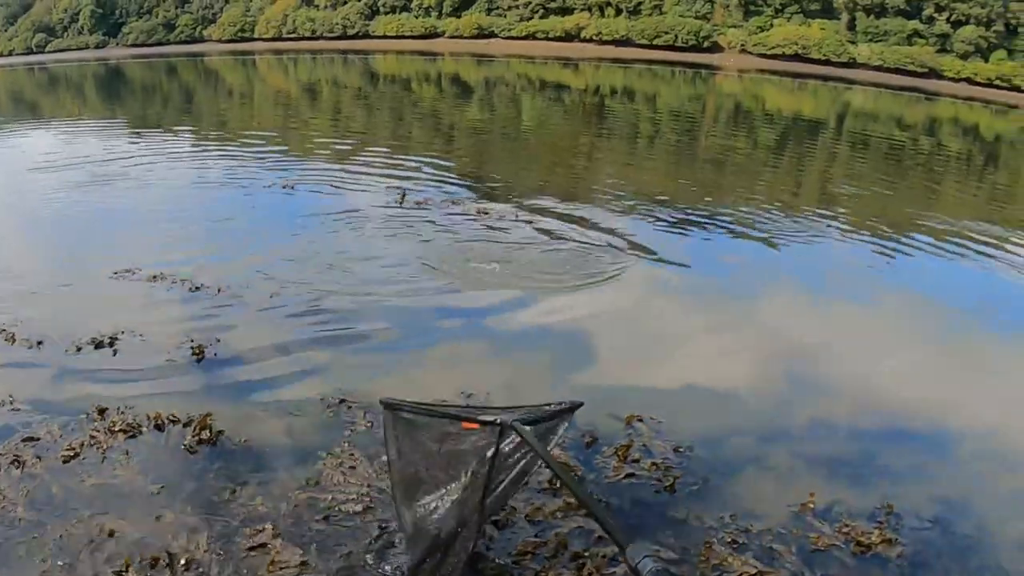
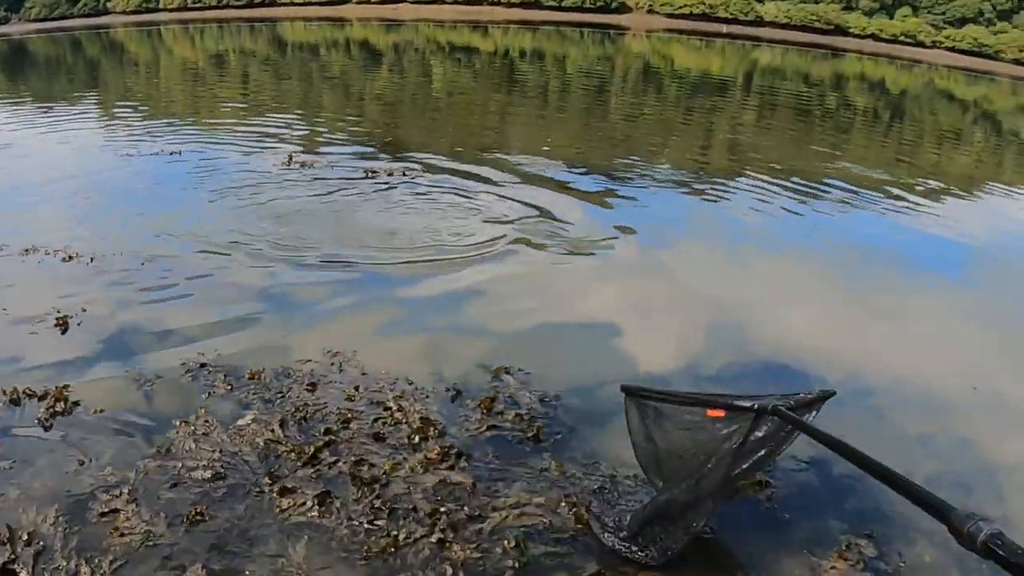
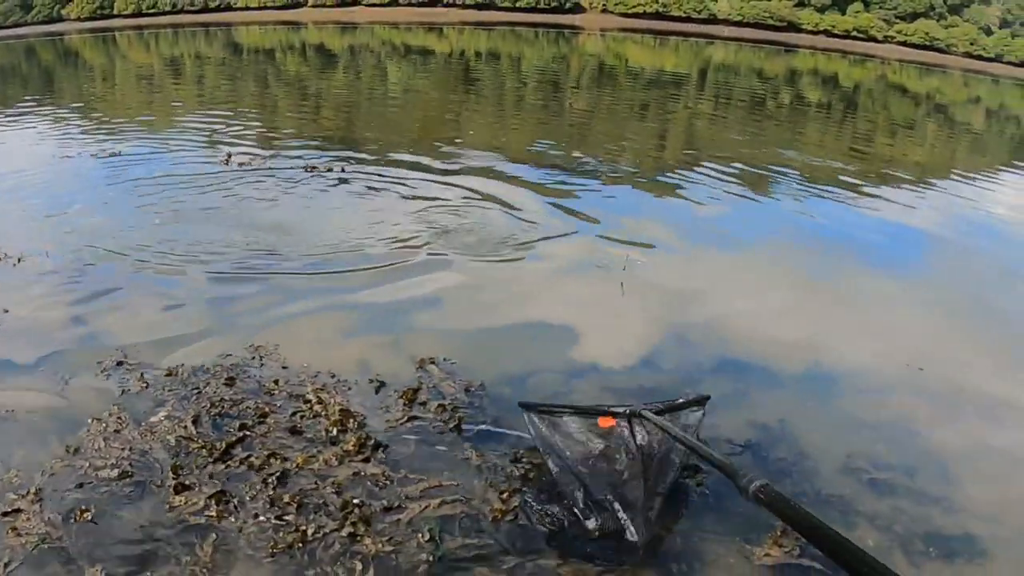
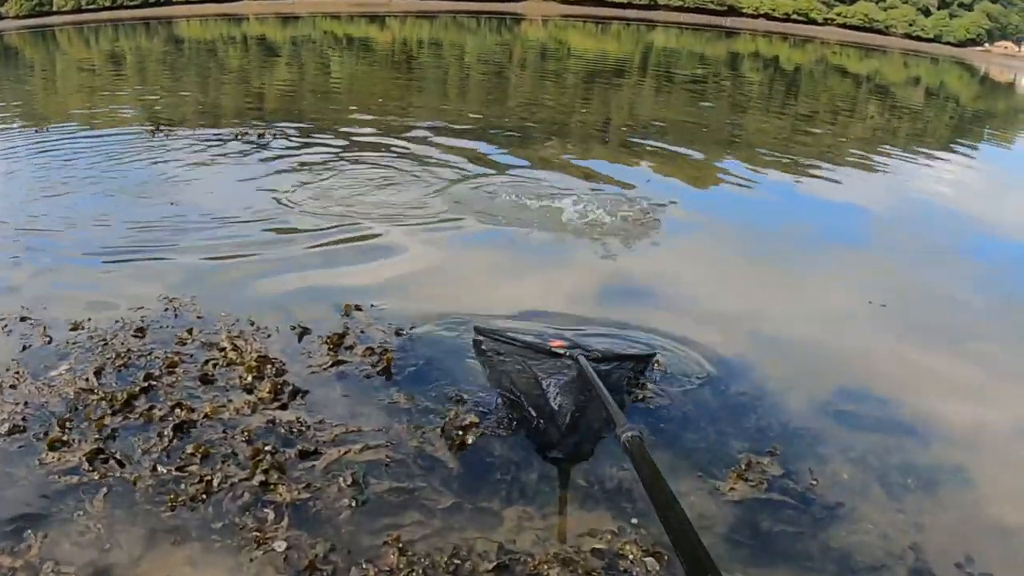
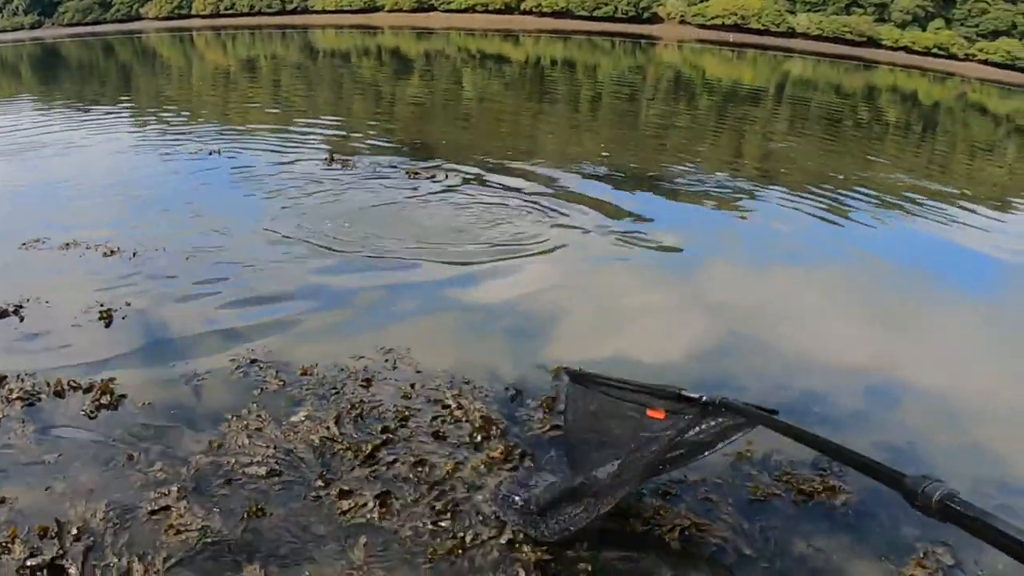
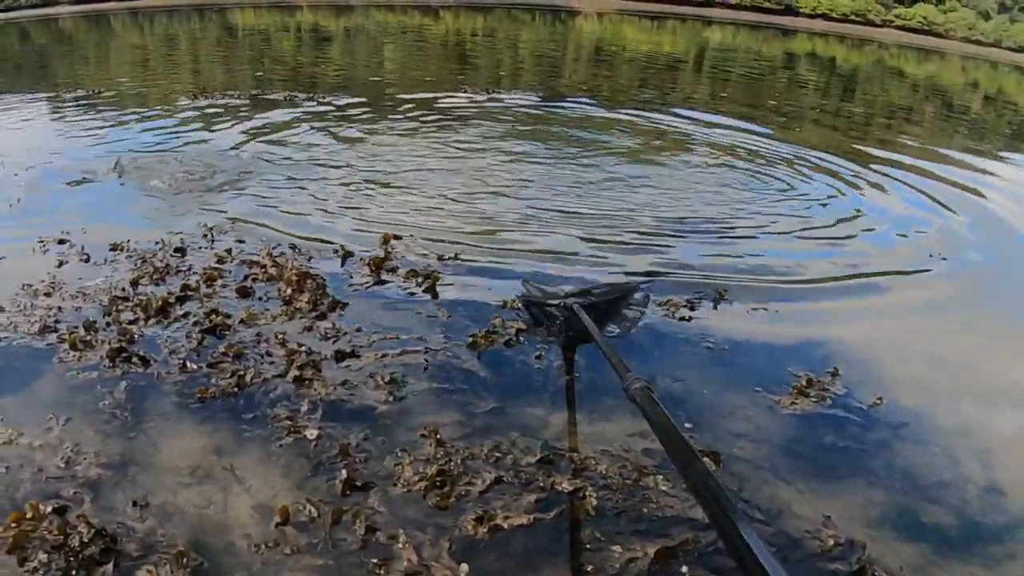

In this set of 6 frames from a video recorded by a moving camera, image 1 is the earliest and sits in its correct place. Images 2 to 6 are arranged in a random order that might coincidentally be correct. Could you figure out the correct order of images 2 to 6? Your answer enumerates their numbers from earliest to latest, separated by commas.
5, 2, 3, 4, 6
